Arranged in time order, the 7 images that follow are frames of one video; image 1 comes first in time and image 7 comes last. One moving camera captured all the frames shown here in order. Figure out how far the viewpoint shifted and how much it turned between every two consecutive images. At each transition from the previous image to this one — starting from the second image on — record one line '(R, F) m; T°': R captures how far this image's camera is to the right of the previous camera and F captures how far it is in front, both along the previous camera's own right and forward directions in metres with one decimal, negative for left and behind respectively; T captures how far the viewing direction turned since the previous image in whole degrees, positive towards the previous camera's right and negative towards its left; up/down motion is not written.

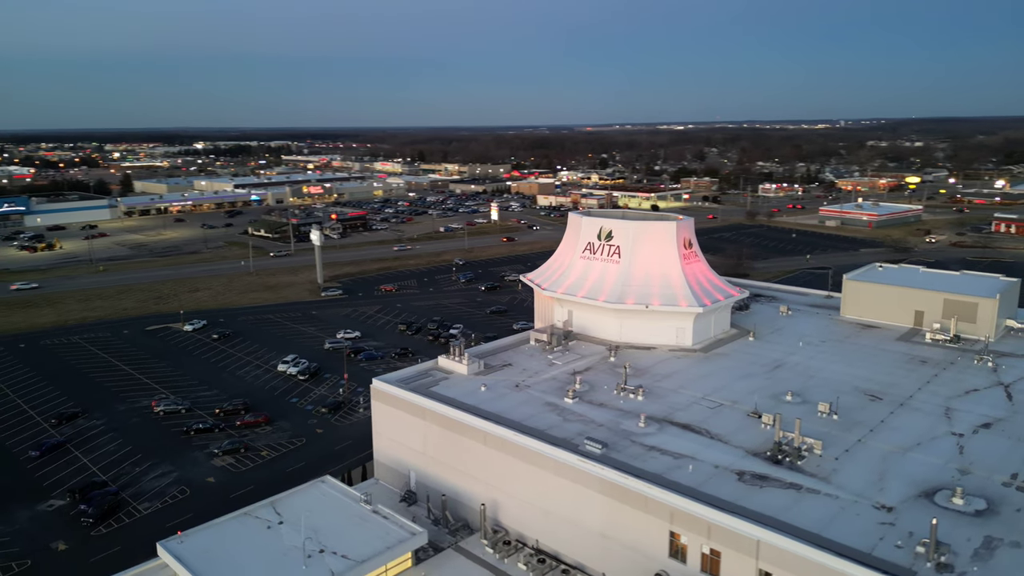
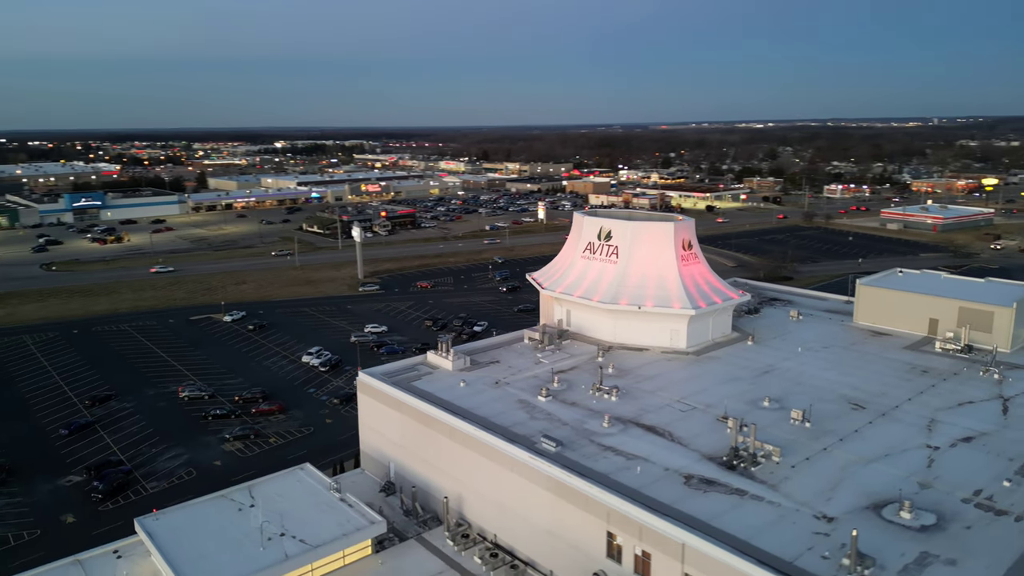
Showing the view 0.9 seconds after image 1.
(+2.5, -0.1) m; -5°
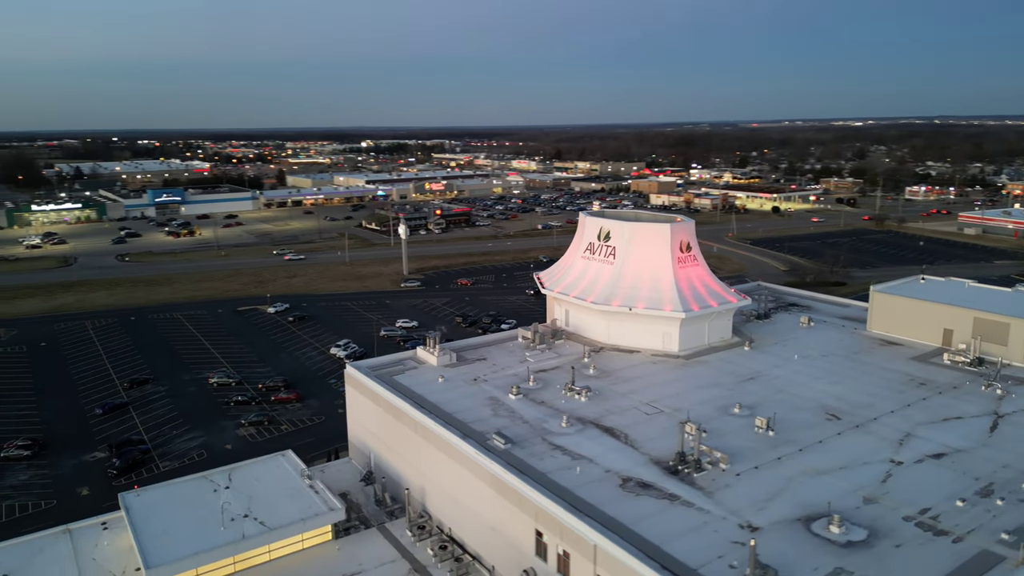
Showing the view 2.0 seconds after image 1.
(+2.9, -0.1) m; -6°
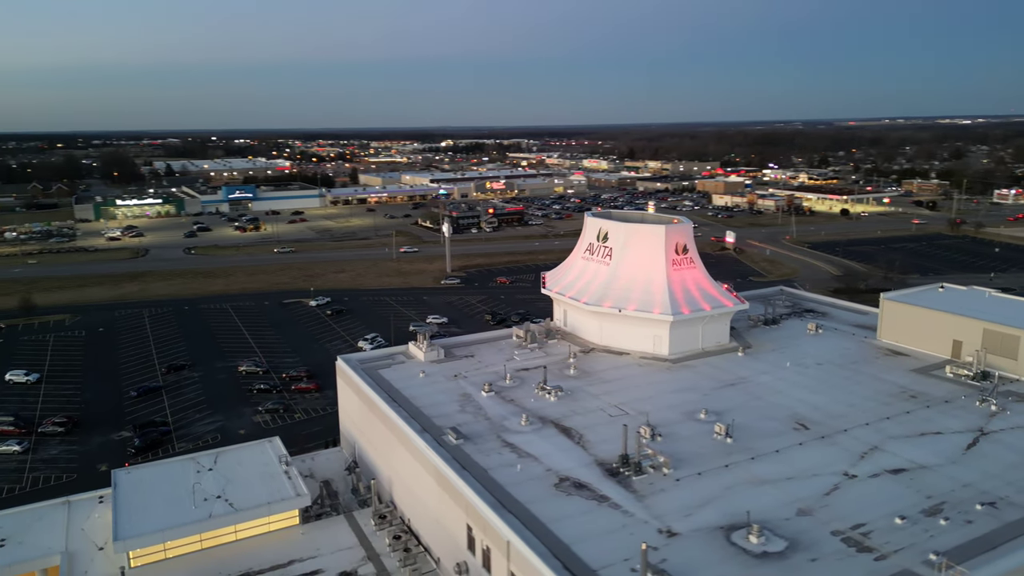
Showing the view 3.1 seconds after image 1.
(+2.9, -0.1) m; -6°
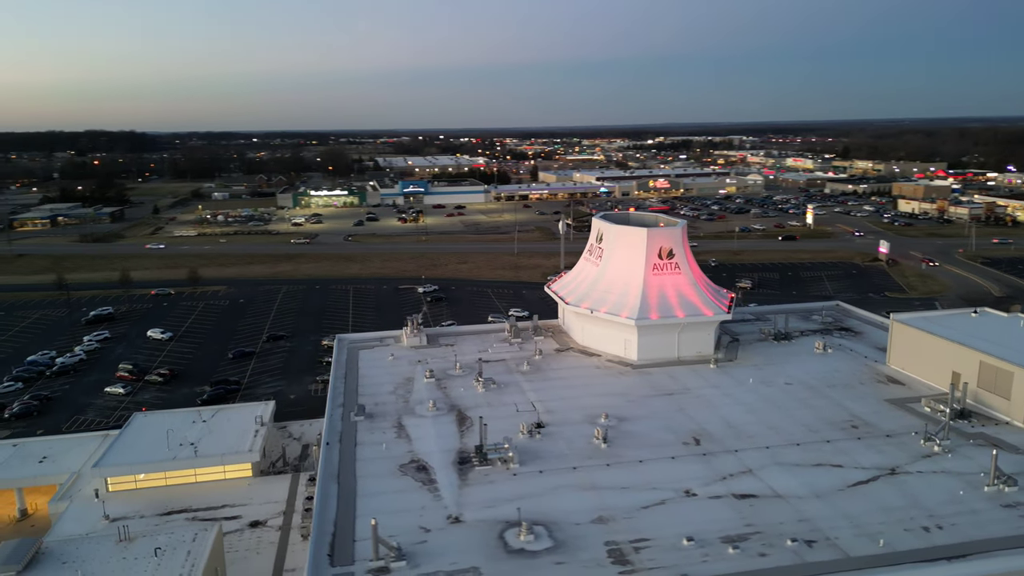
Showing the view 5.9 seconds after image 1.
(+7.6, +0.2) m; -16°
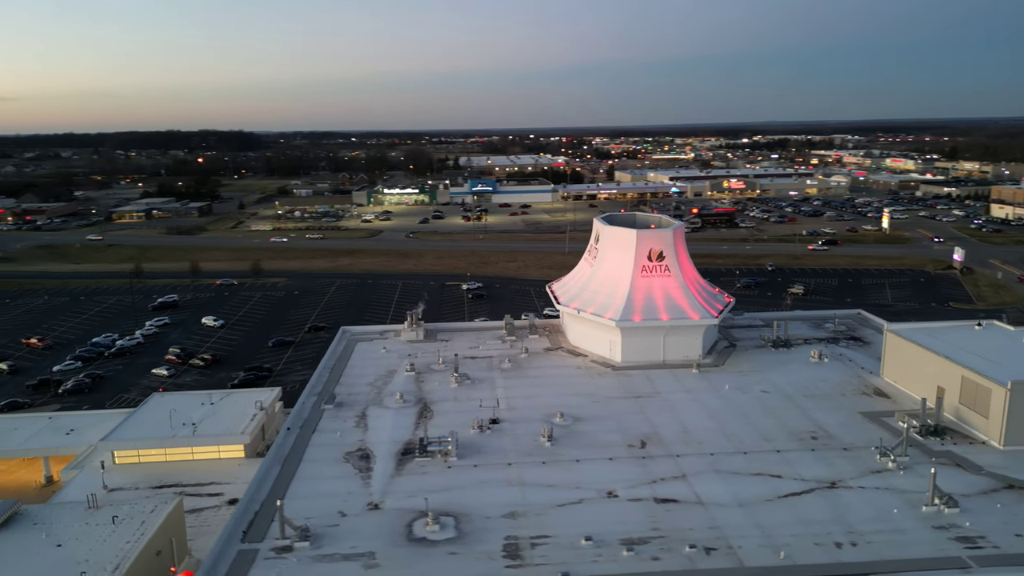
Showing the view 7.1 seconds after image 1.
(+3.3, -0.2) m; -7°
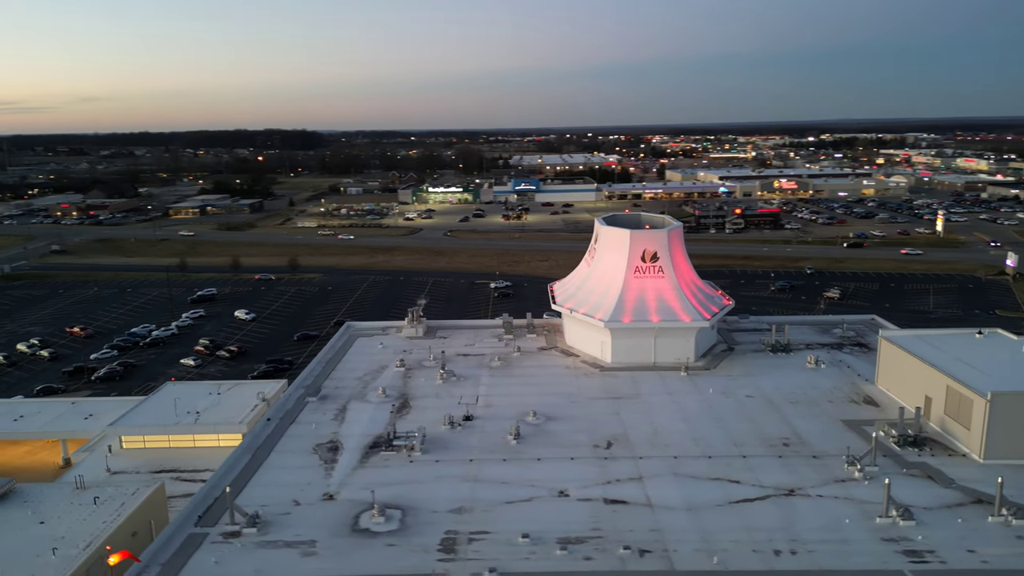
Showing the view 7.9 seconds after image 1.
(+2.1, -0.1) m; -4°
